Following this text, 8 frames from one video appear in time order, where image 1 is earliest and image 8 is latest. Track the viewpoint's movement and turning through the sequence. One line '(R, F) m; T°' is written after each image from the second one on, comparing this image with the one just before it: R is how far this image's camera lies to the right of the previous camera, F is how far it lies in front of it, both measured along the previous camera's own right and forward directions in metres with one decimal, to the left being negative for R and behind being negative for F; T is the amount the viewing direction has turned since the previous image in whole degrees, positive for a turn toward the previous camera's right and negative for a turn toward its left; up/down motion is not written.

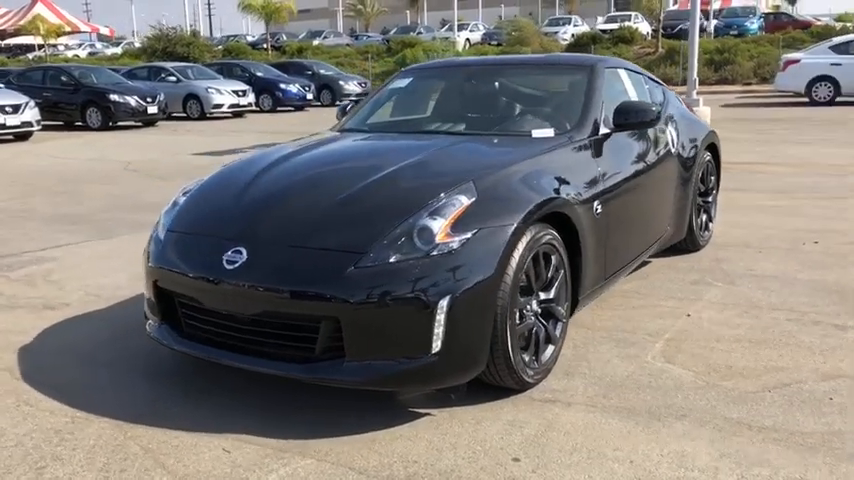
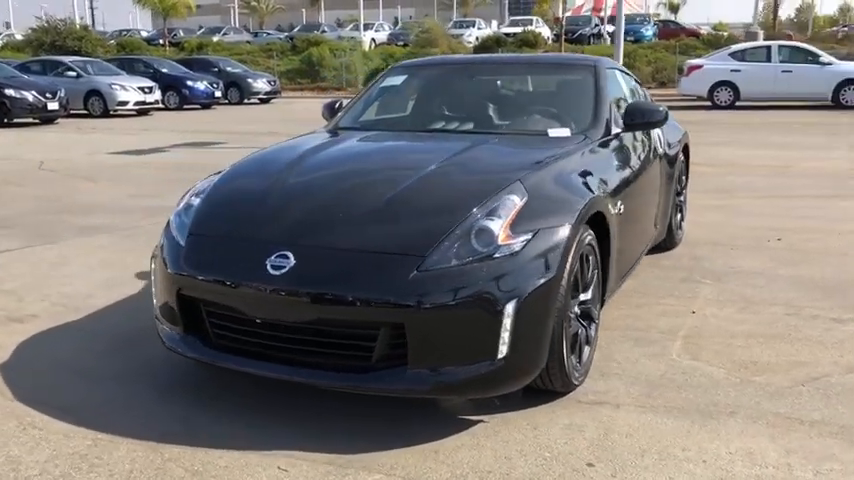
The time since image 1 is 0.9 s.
(-0.7, +0.2) m; +8°
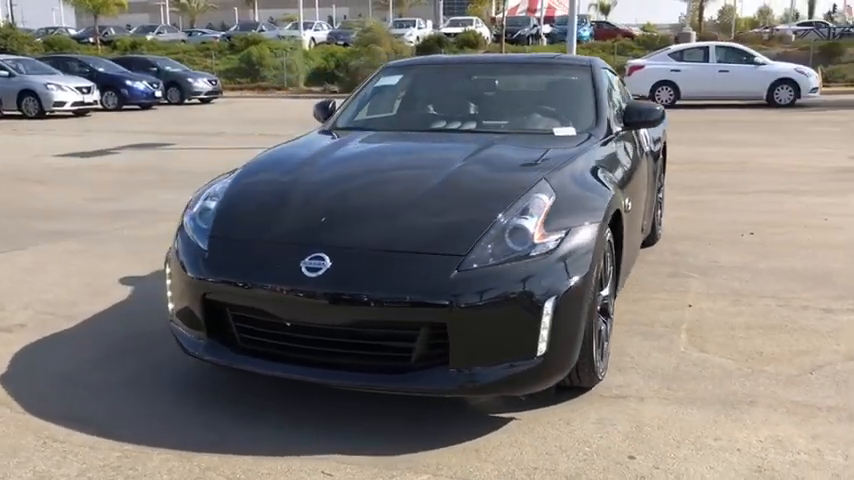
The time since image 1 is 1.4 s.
(-0.4, 0.0) m; +5°
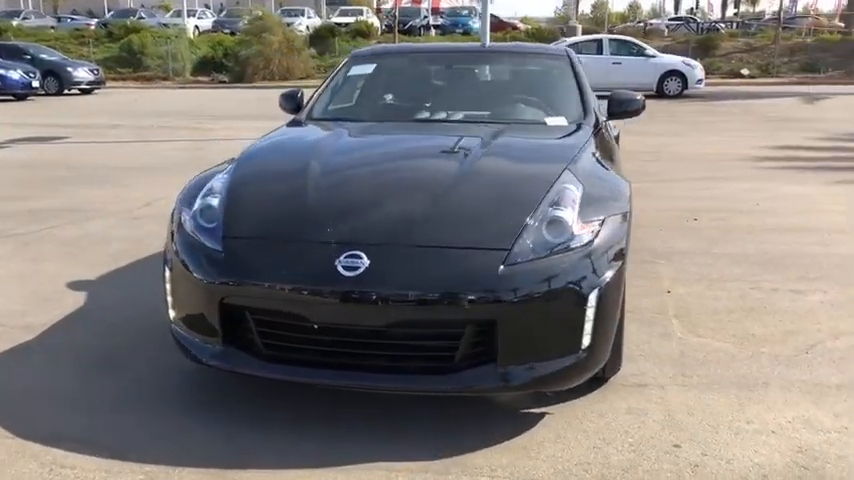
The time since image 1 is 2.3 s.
(-0.7, +0.2) m; +8°
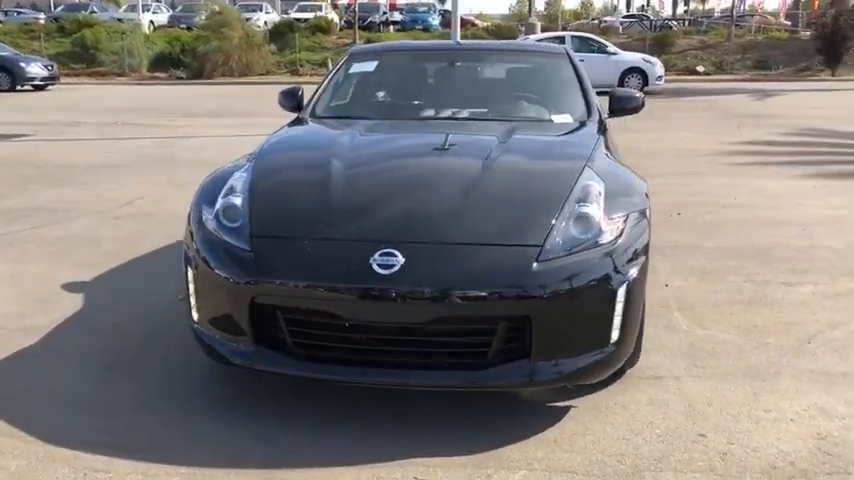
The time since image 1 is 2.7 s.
(-0.3, 0.0) m; +3°
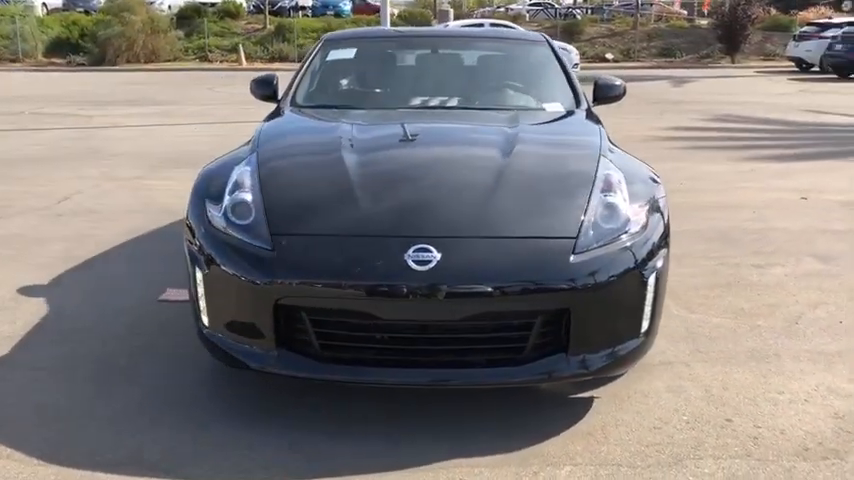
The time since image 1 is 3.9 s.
(-0.5, +0.1) m; +7°
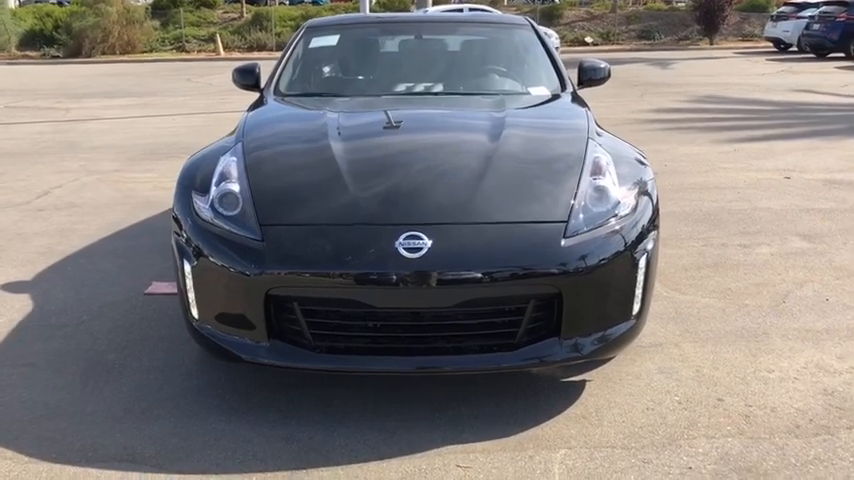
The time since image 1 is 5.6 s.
(0.0, 0.0) m; +1°
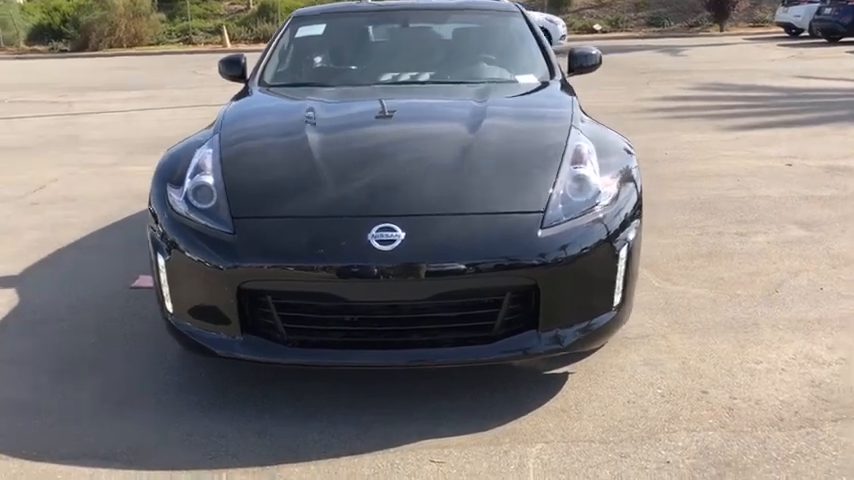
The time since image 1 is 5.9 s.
(+0.2, +0.1) m; -1°
